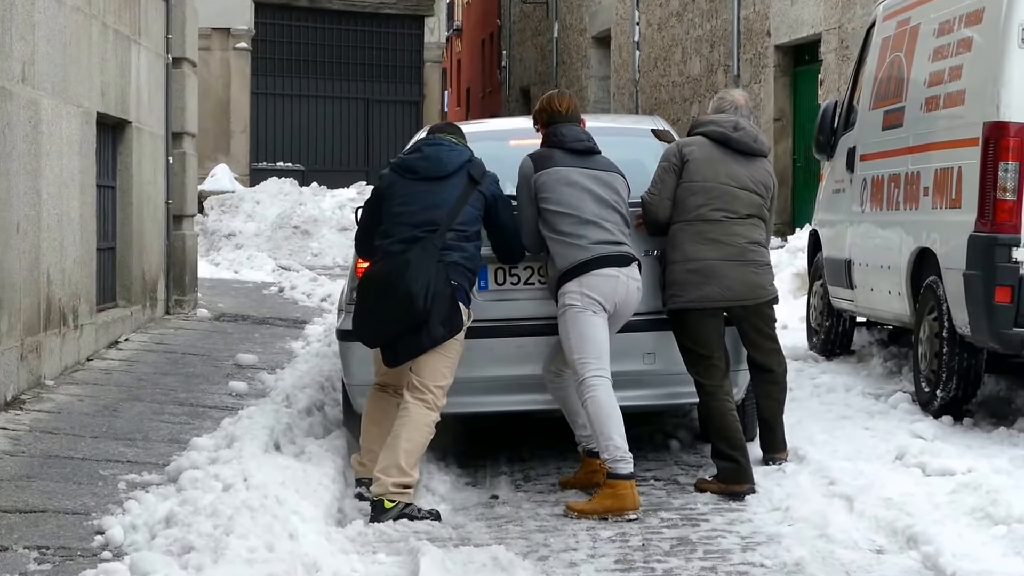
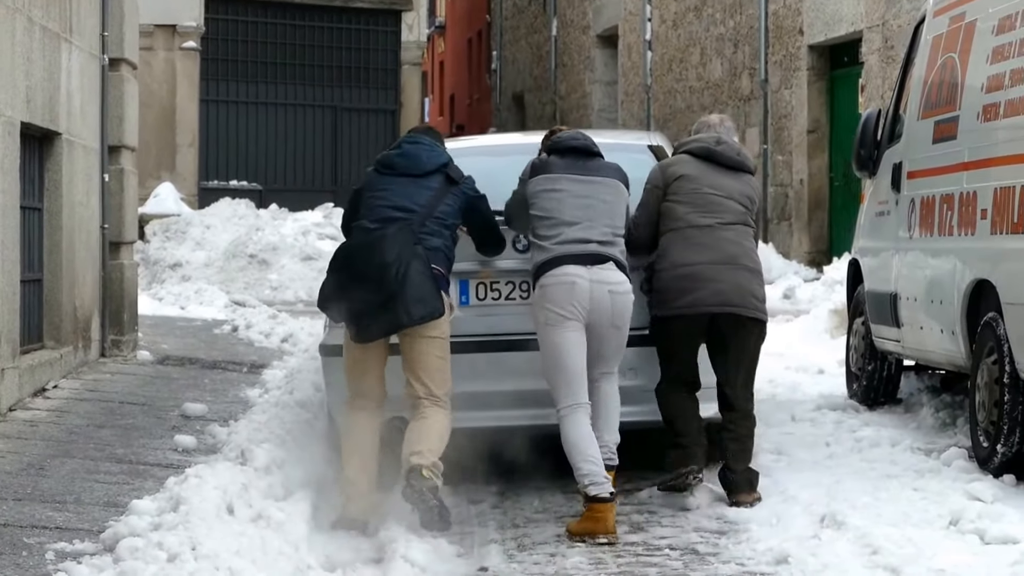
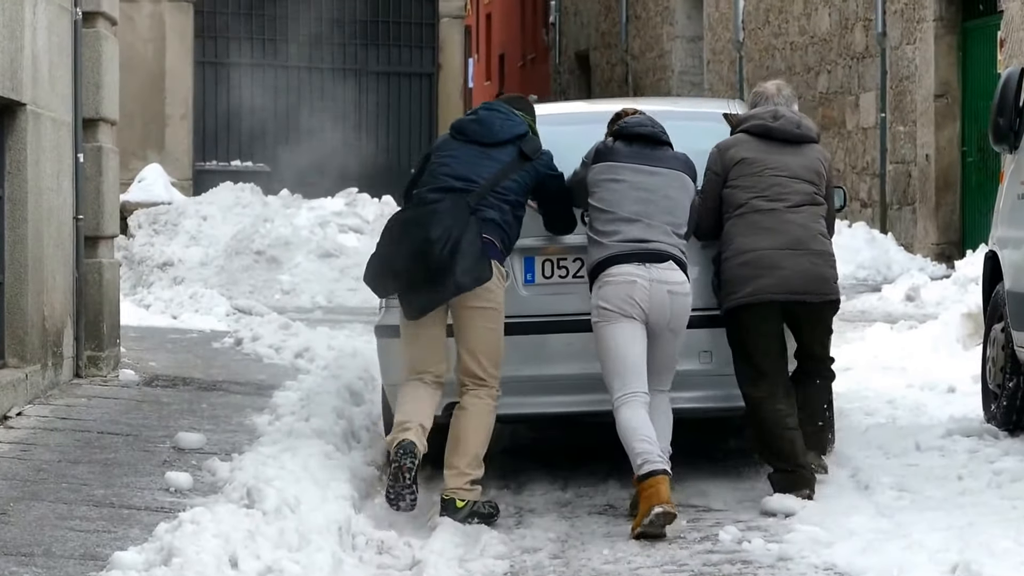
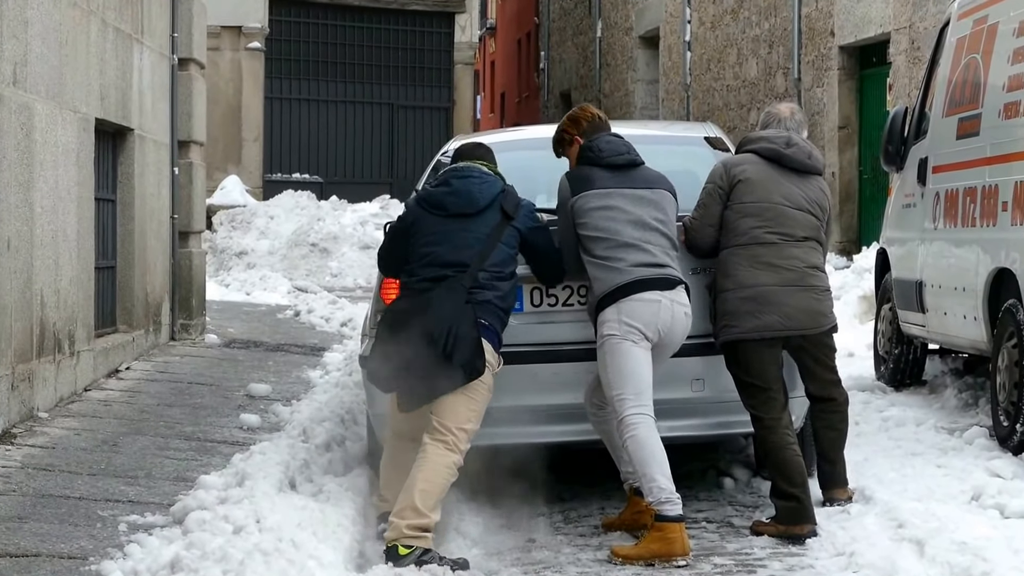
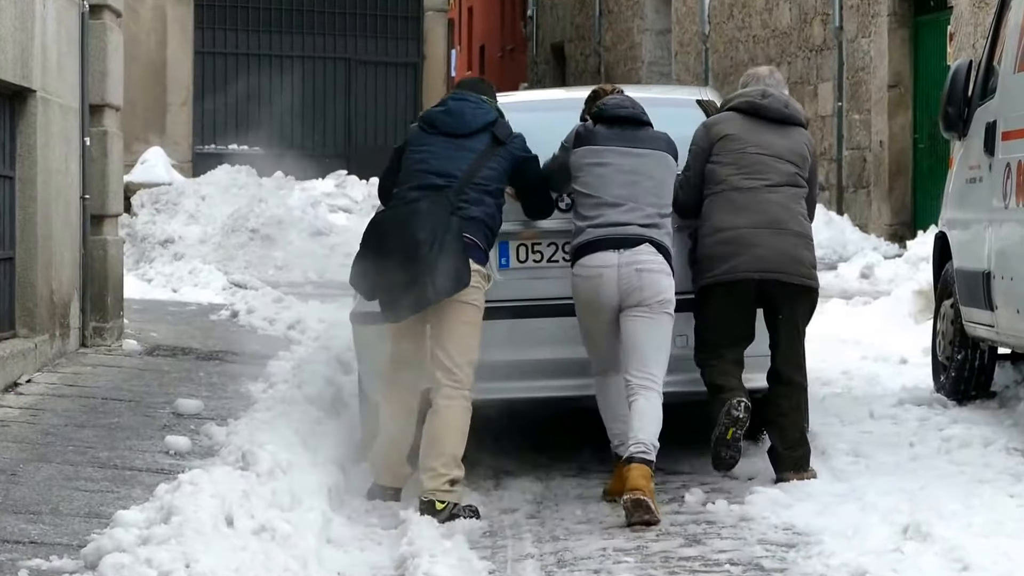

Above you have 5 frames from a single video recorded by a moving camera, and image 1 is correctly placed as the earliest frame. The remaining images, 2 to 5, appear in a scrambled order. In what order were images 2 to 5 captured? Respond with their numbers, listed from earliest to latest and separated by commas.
4, 2, 5, 3
